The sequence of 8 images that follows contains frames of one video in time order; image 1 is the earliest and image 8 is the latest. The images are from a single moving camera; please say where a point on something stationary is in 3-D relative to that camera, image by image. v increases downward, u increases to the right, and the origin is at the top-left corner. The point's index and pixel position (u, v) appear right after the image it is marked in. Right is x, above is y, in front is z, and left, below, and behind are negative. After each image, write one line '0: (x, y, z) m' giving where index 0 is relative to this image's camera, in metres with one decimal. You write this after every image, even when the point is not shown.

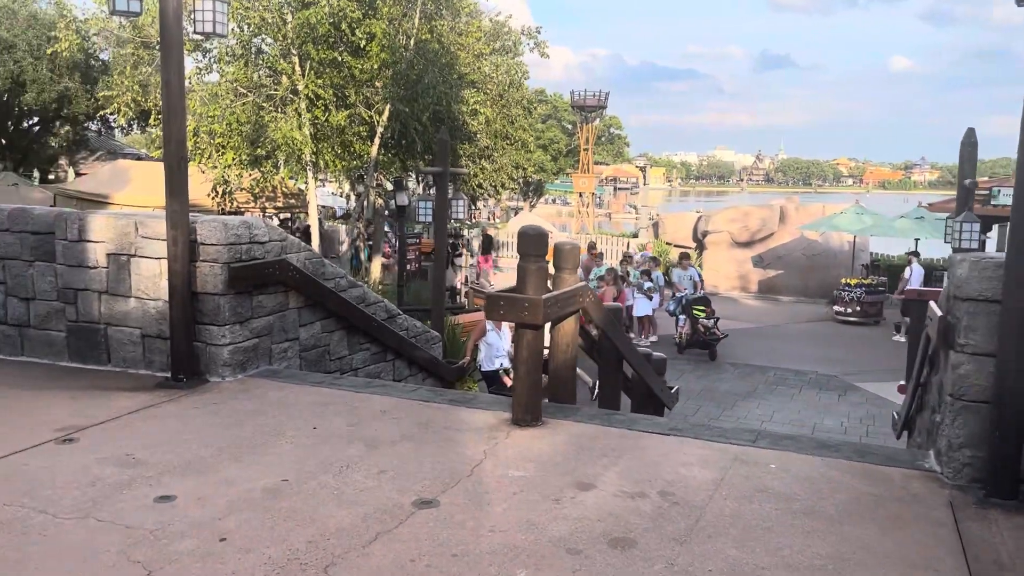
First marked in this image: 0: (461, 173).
0: (-0.5, +1.3, +9.5) m
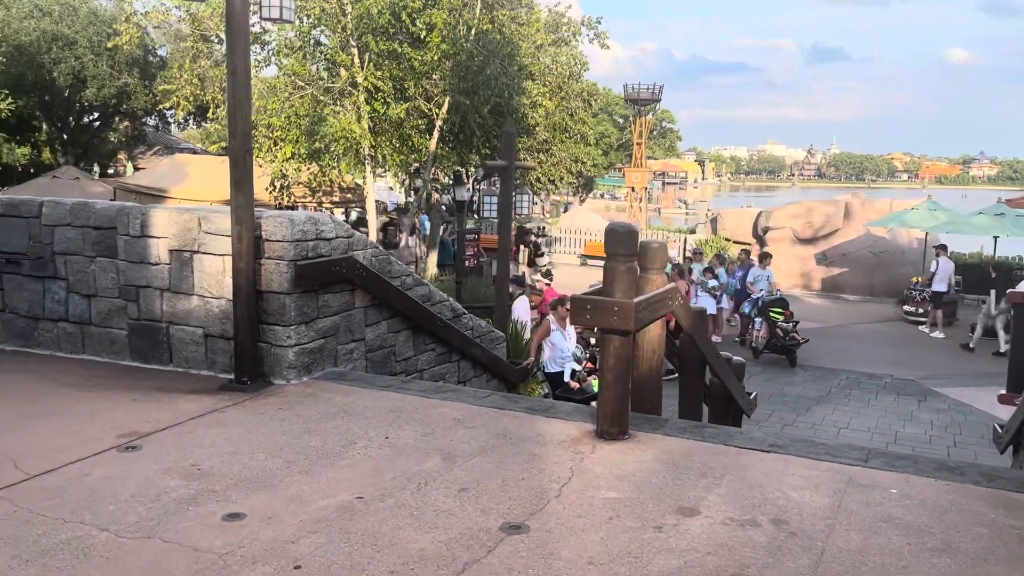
0: (+0.2, +1.3, +9.2) m
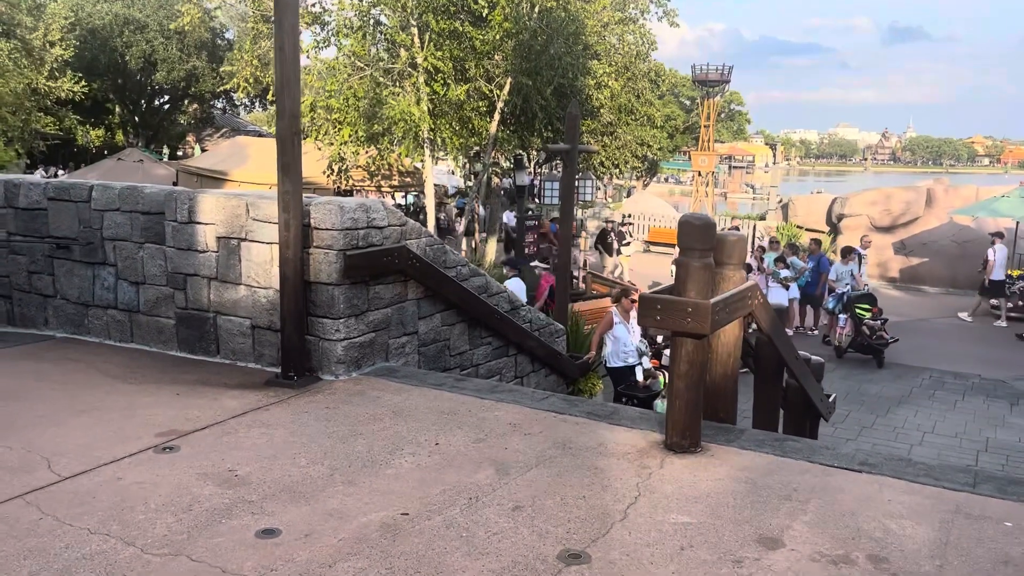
0: (+0.9, +1.4, +8.8) m
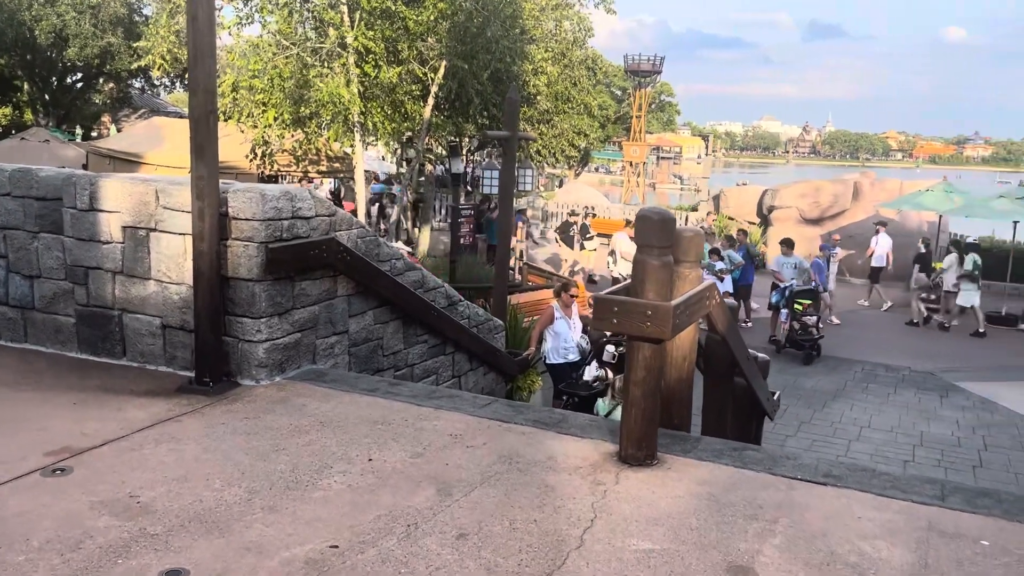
0: (+0.2, +1.5, +8.5) m
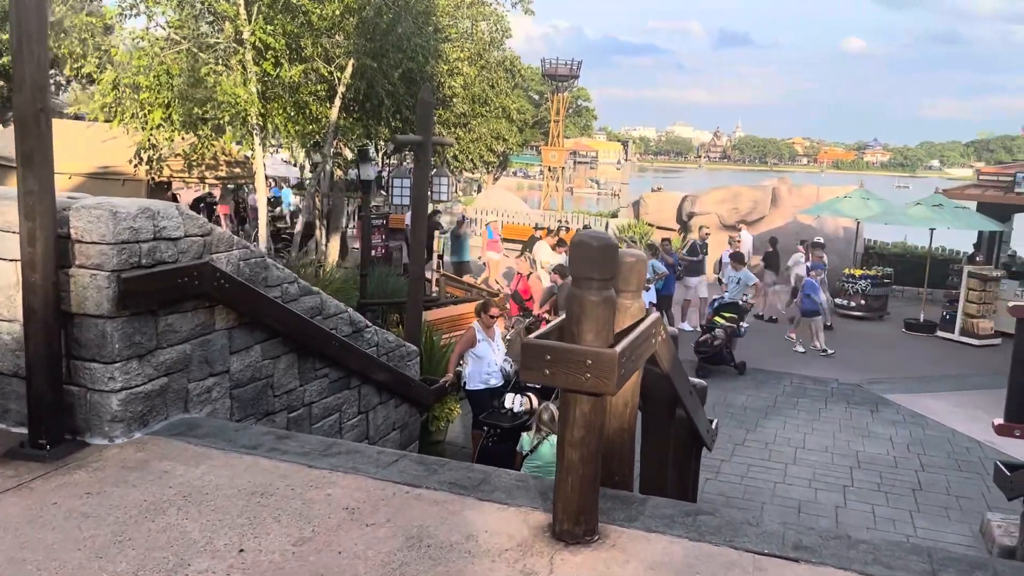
0: (-0.6, +1.4, +7.9) m
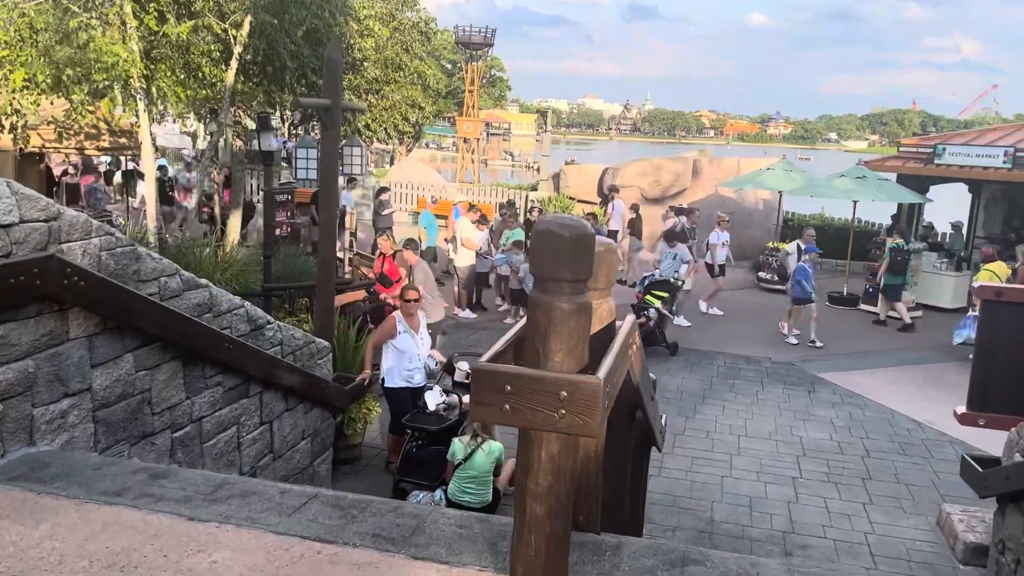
0: (-1.3, +1.5, +7.0) m
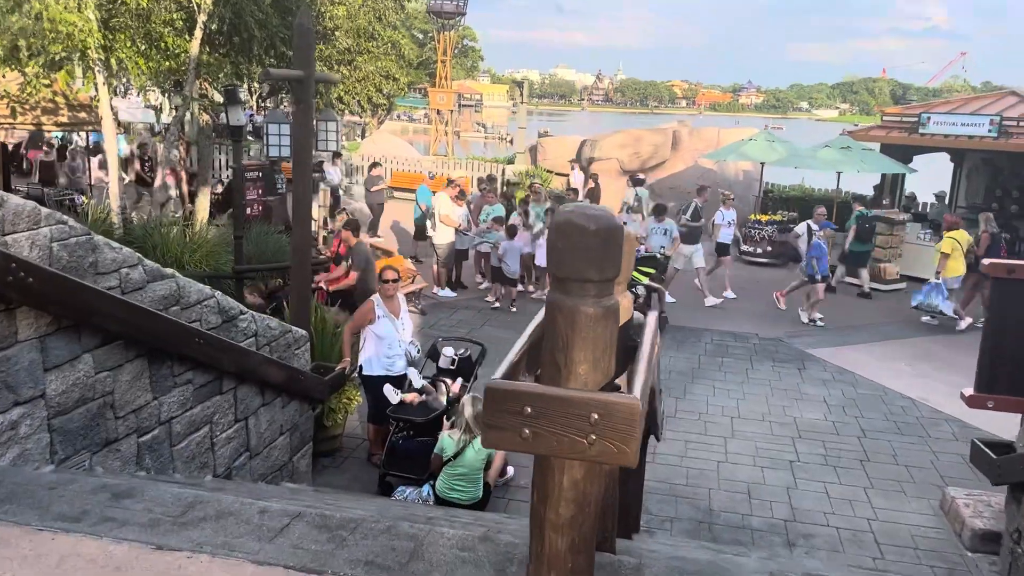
0: (-1.4, +1.6, +6.6) m
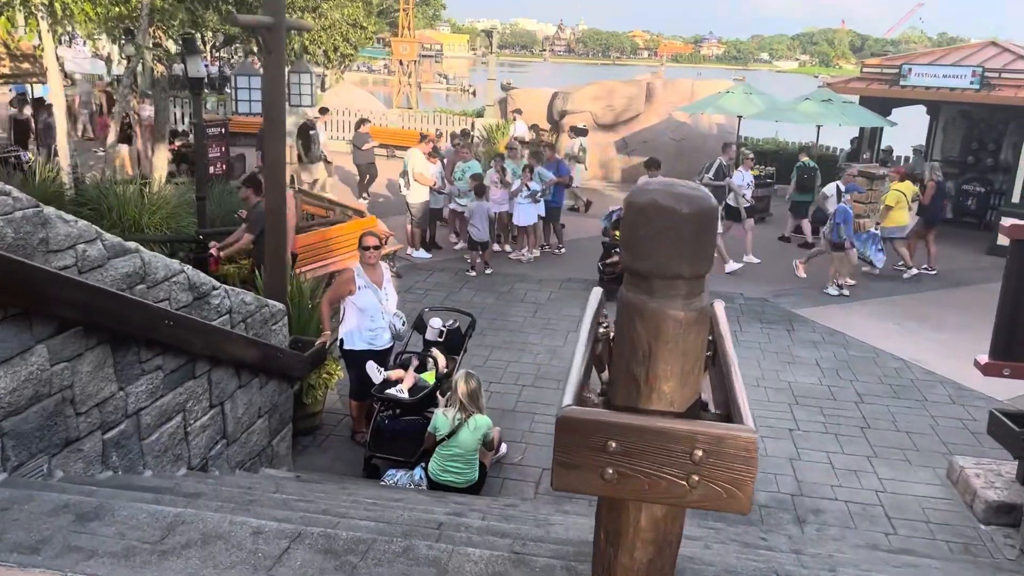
0: (-1.5, +1.9, +6.1) m
